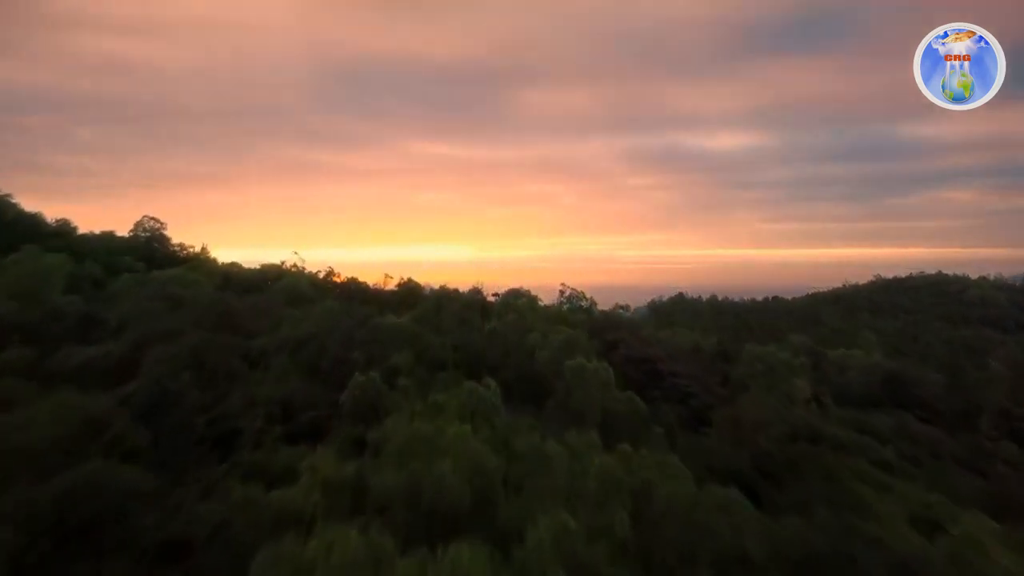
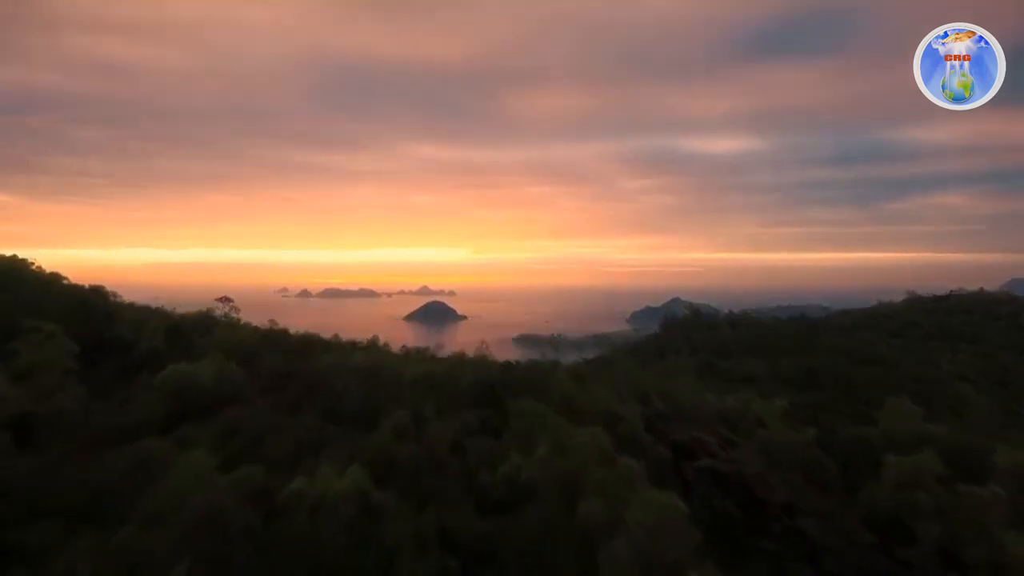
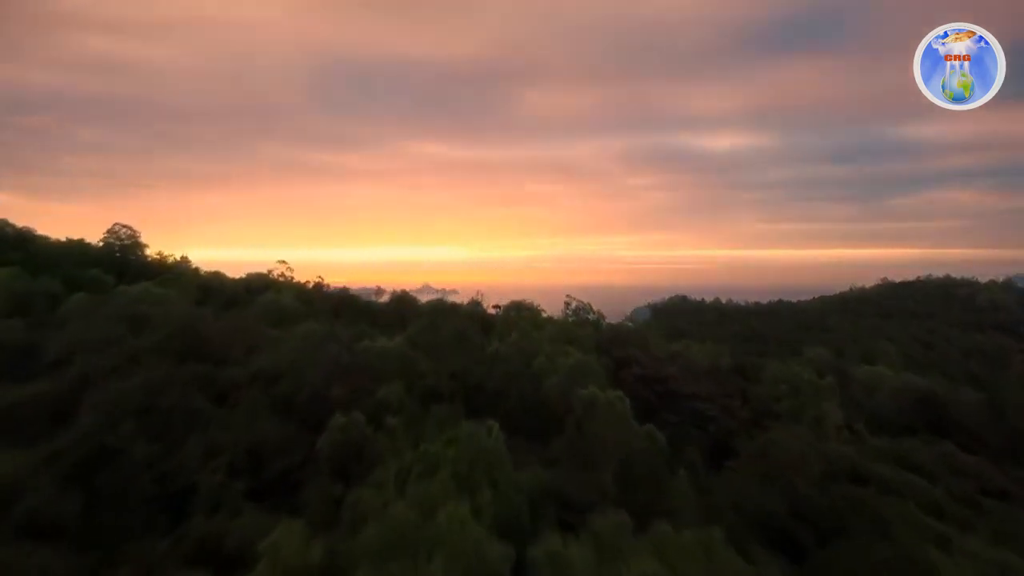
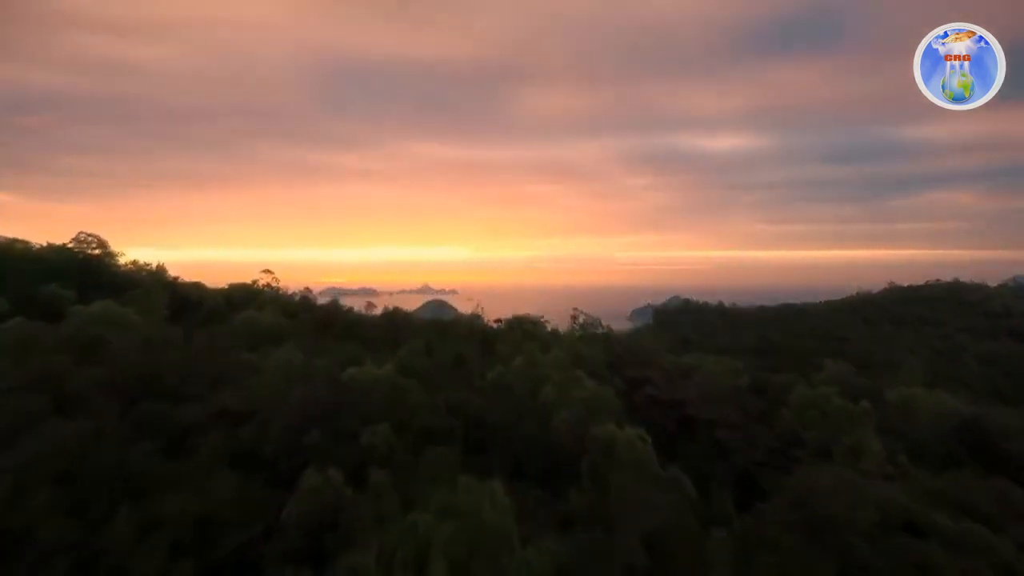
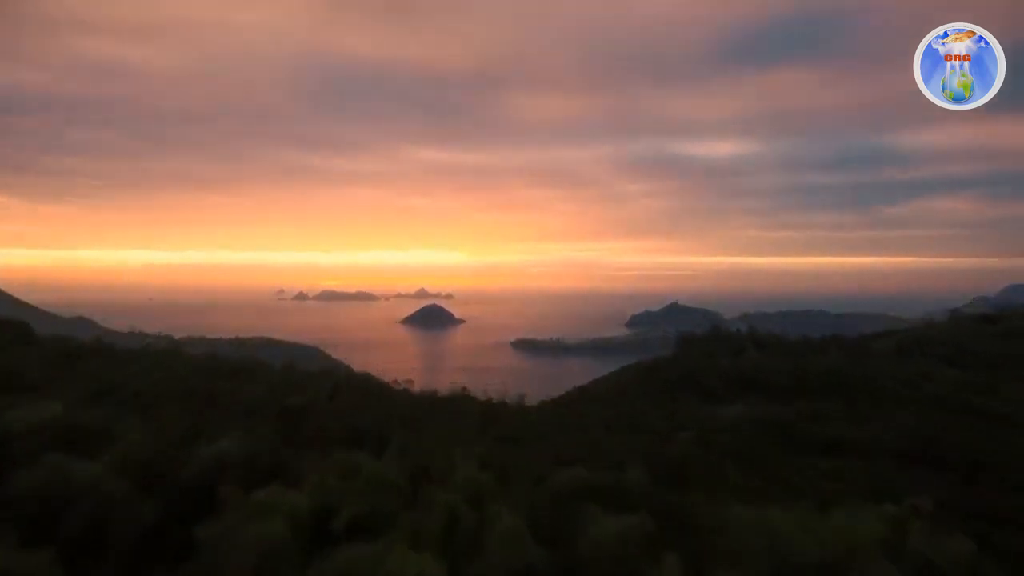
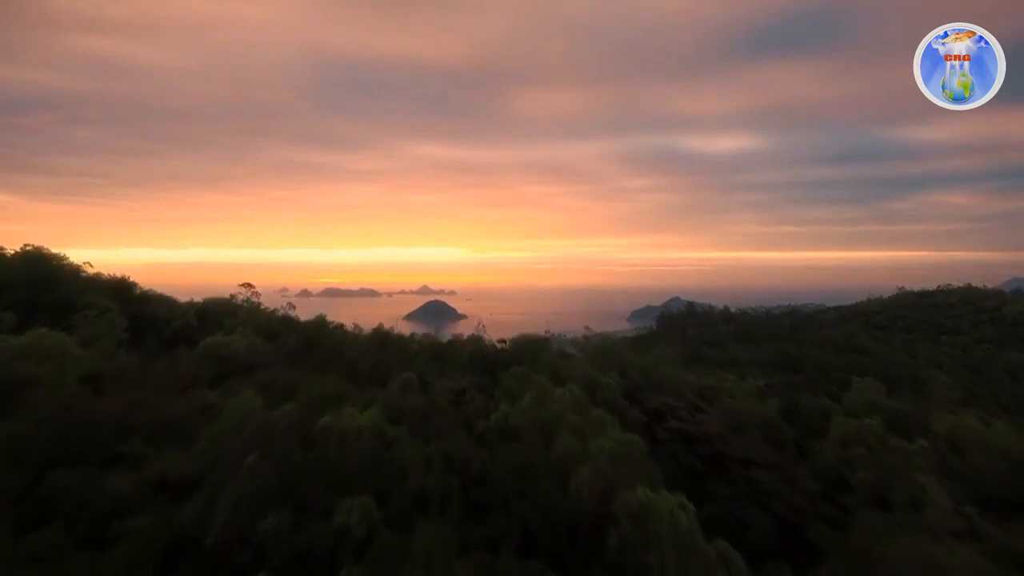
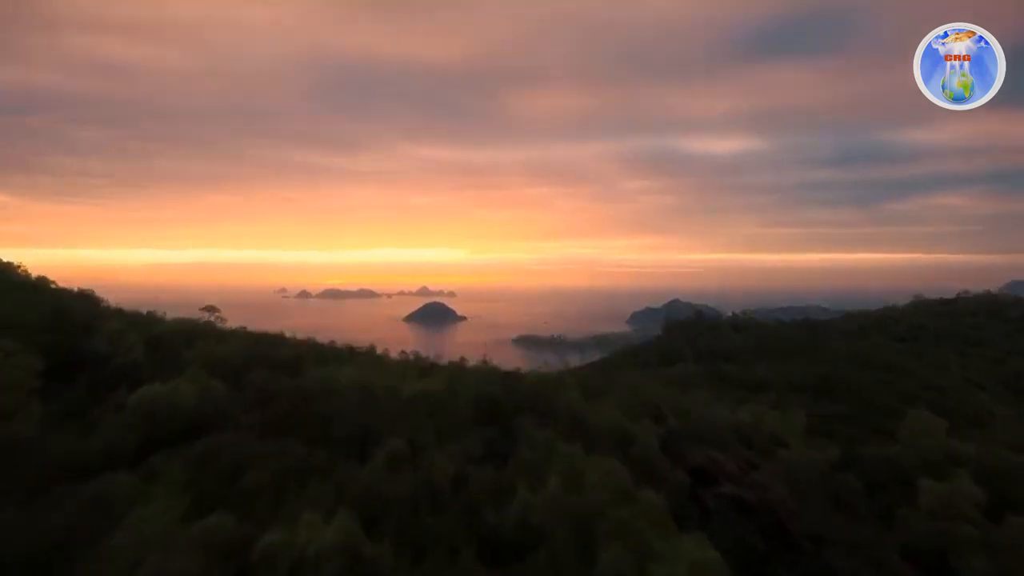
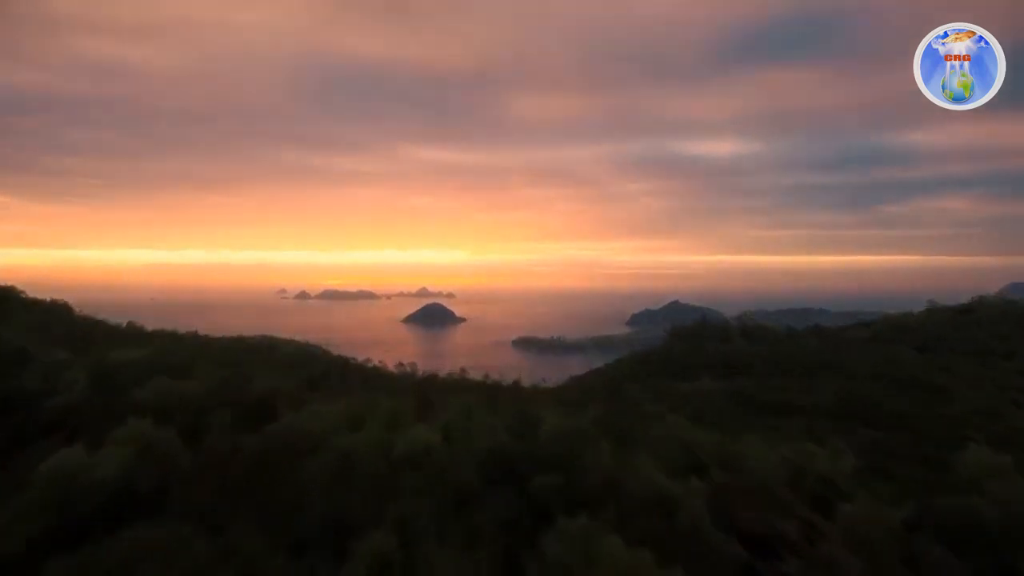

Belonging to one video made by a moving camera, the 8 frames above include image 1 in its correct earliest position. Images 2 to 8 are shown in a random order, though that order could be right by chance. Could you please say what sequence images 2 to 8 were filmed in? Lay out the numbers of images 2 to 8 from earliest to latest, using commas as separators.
3, 4, 6, 2, 7, 8, 5
